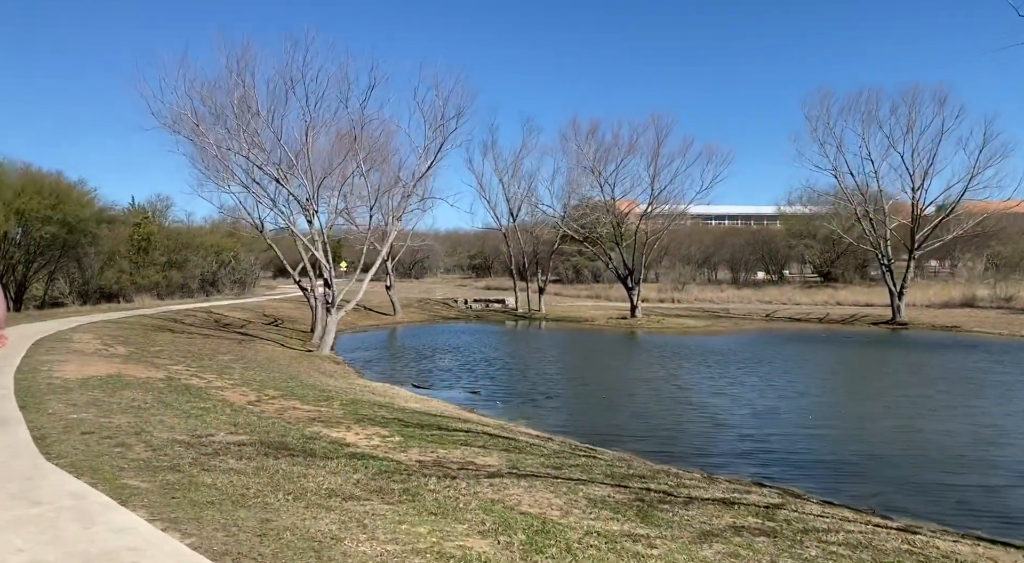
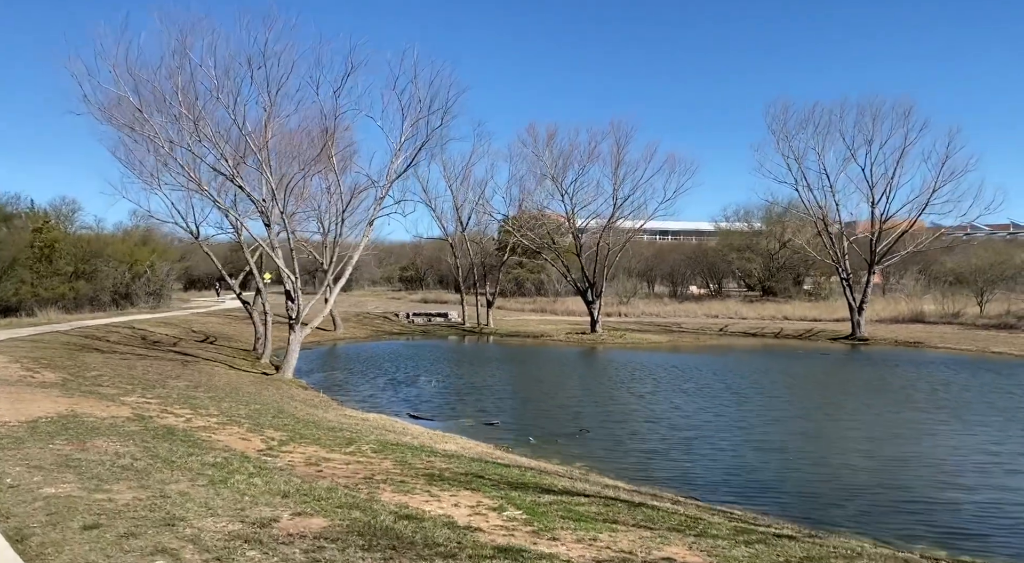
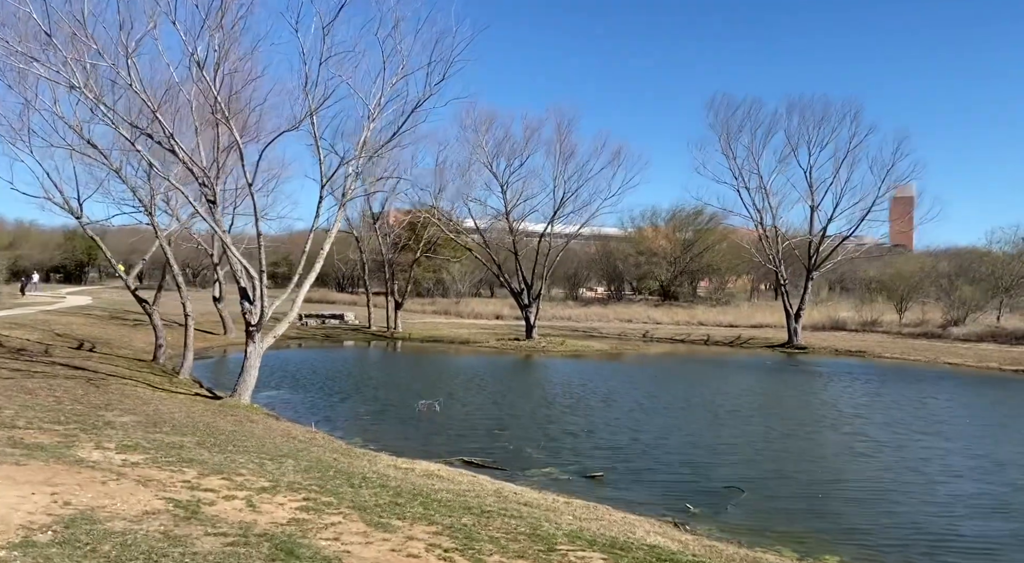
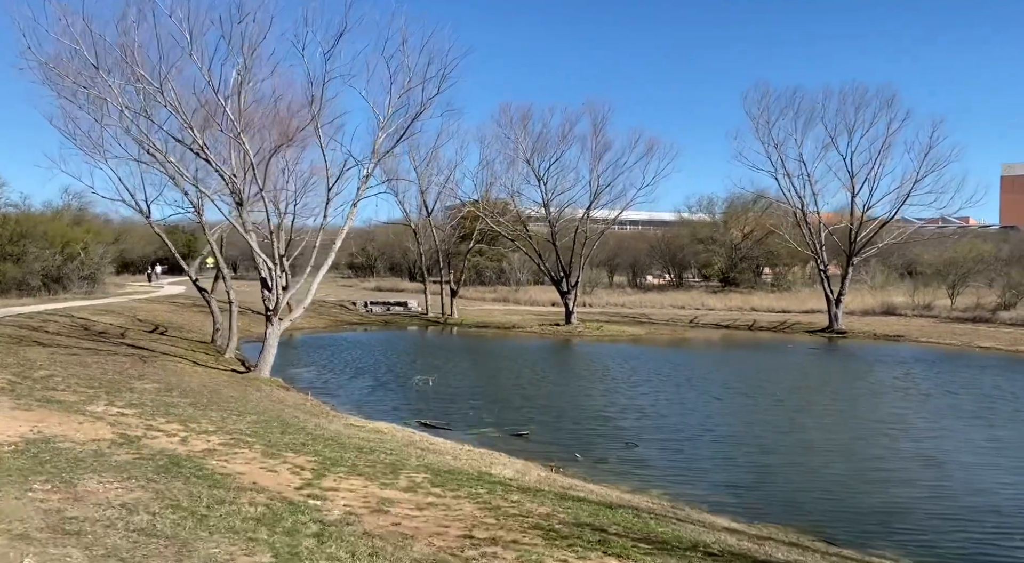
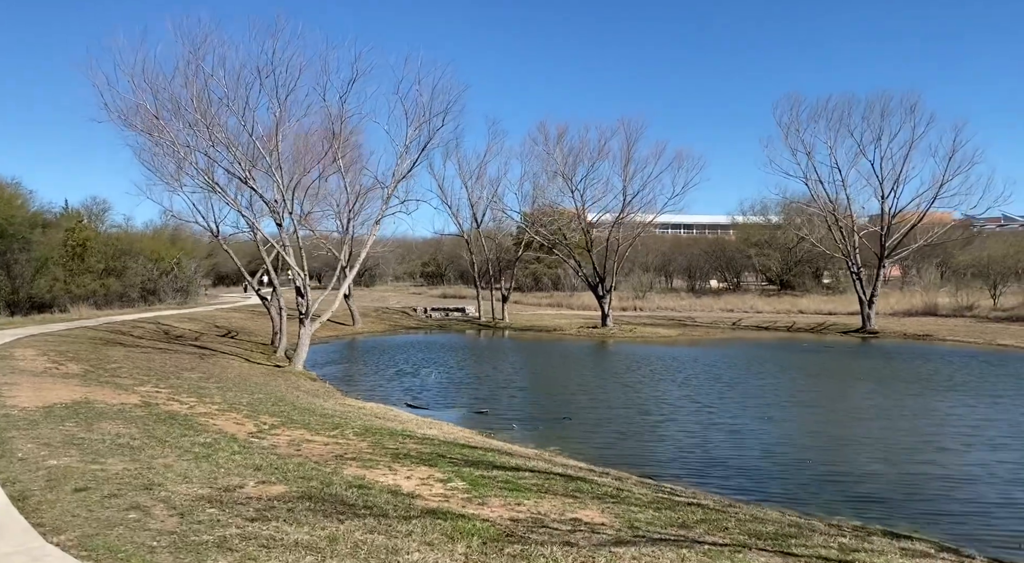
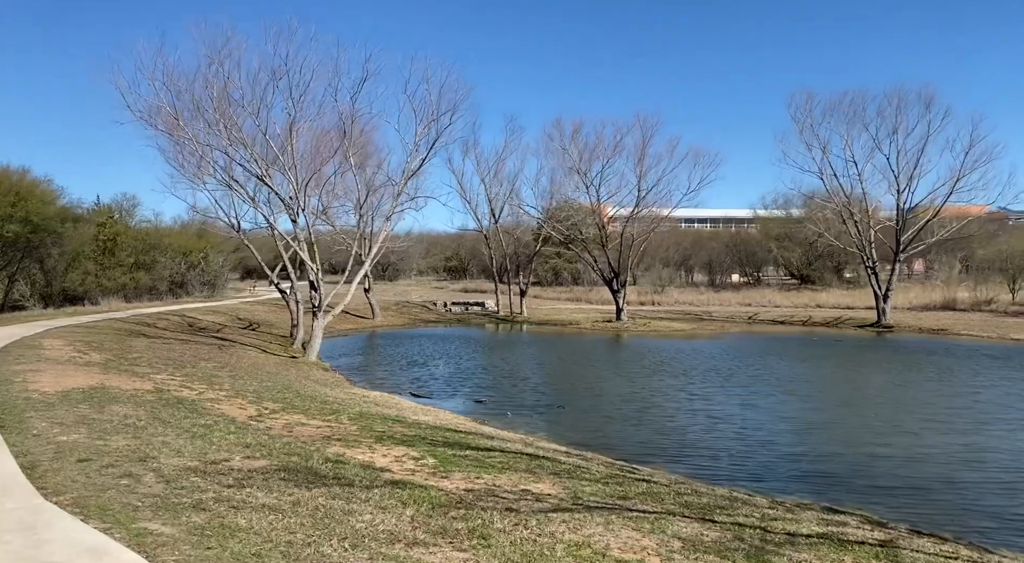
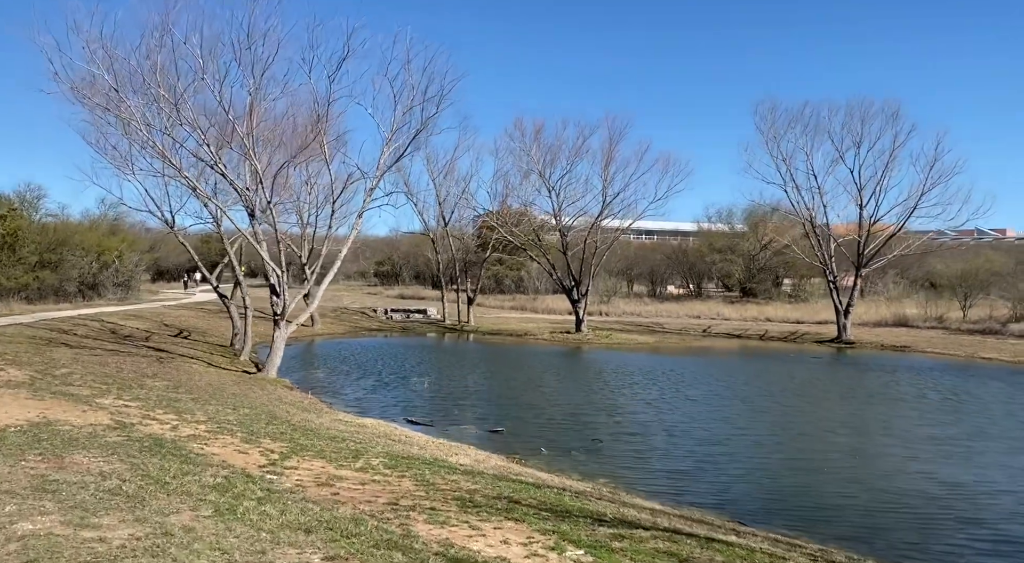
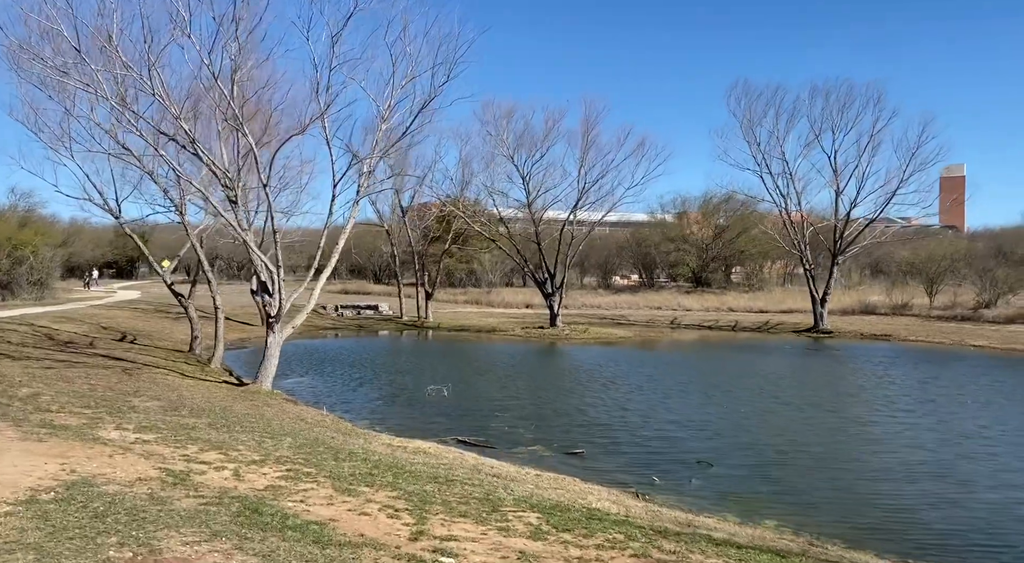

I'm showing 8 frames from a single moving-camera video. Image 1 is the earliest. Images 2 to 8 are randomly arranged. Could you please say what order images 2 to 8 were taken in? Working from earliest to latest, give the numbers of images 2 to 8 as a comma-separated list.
6, 5, 2, 7, 4, 8, 3
